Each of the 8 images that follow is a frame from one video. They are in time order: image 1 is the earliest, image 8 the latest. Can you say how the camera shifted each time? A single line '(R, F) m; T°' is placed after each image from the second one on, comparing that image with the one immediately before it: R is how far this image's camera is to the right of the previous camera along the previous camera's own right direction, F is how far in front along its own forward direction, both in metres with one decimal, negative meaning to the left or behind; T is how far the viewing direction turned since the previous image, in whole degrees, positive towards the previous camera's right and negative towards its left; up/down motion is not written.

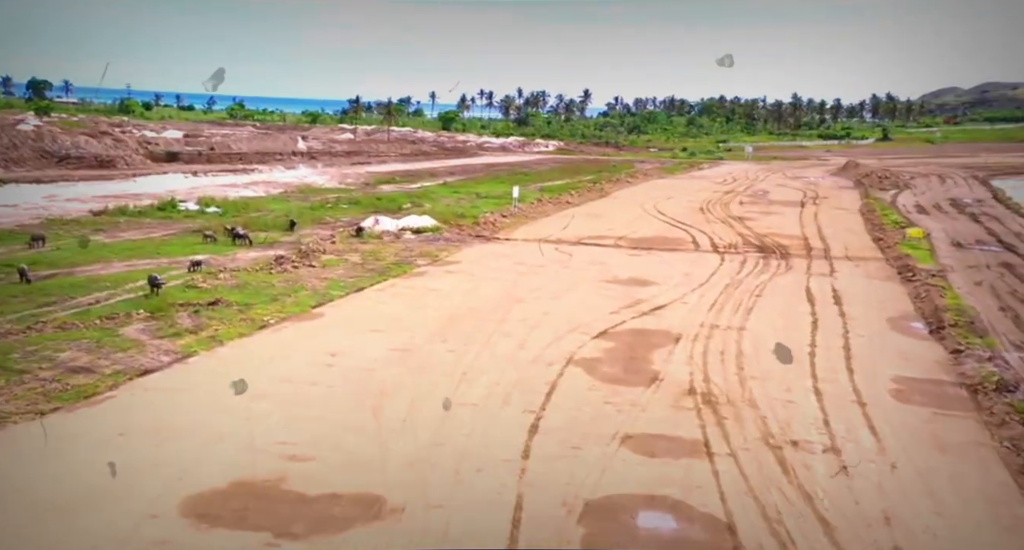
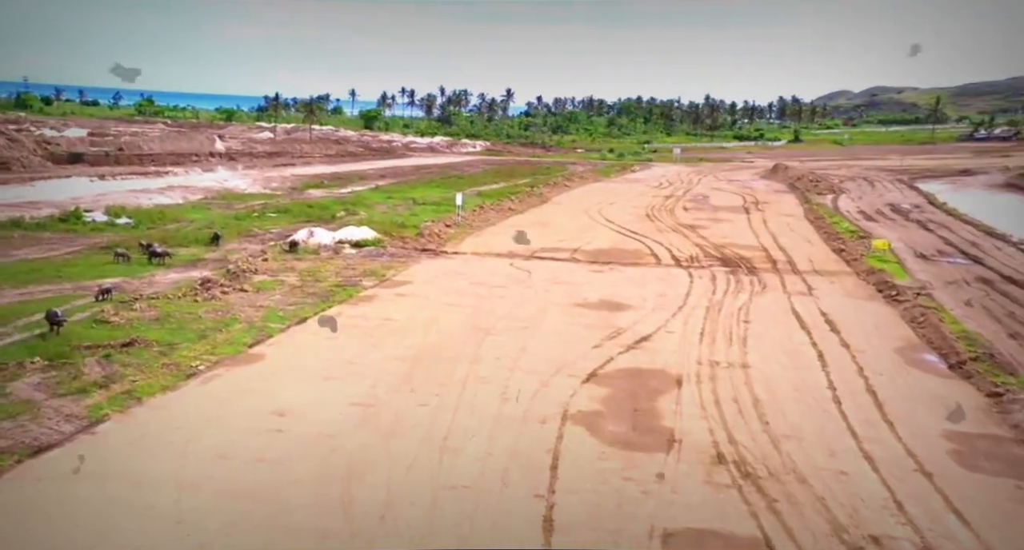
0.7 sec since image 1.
(-0.4, +0.9) m; +6°
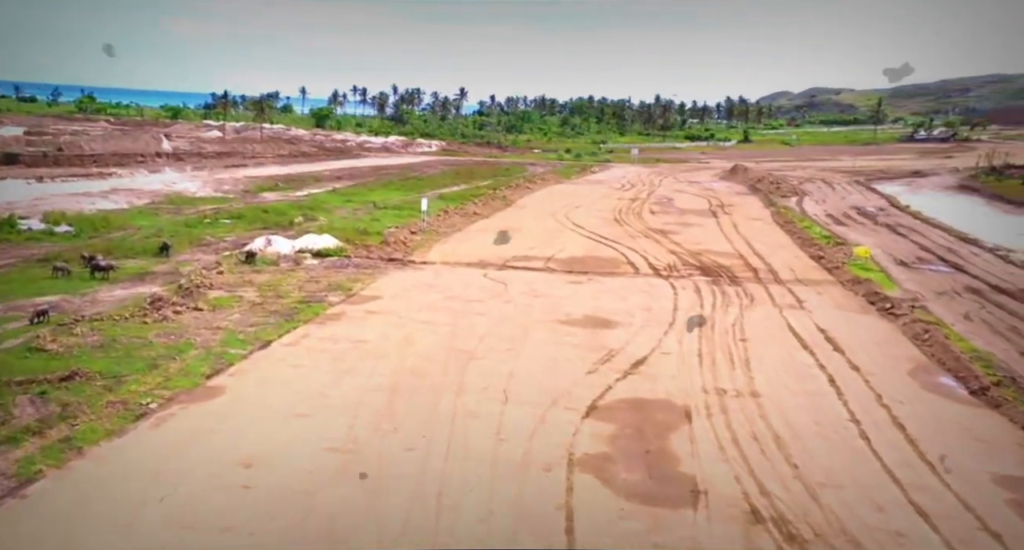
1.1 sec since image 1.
(-0.3, +0.6) m; +3°
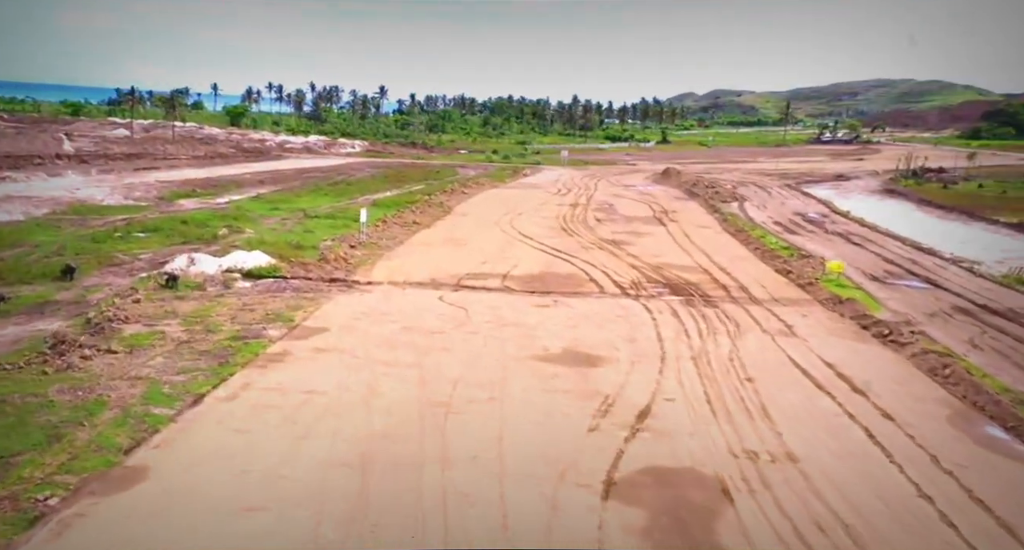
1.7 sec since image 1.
(-0.5, +1.0) m; +6°
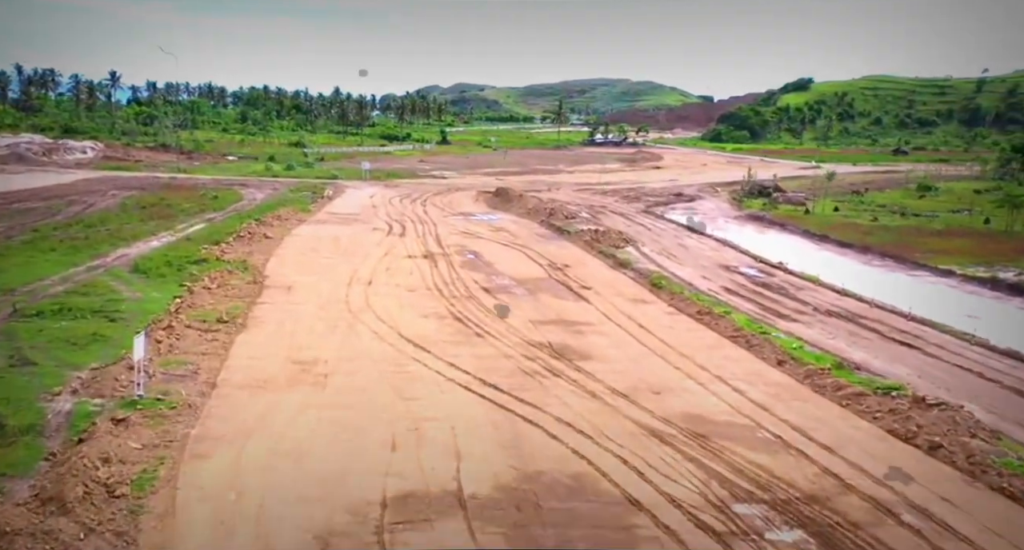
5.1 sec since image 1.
(-1.5, +6.4) m; +17°
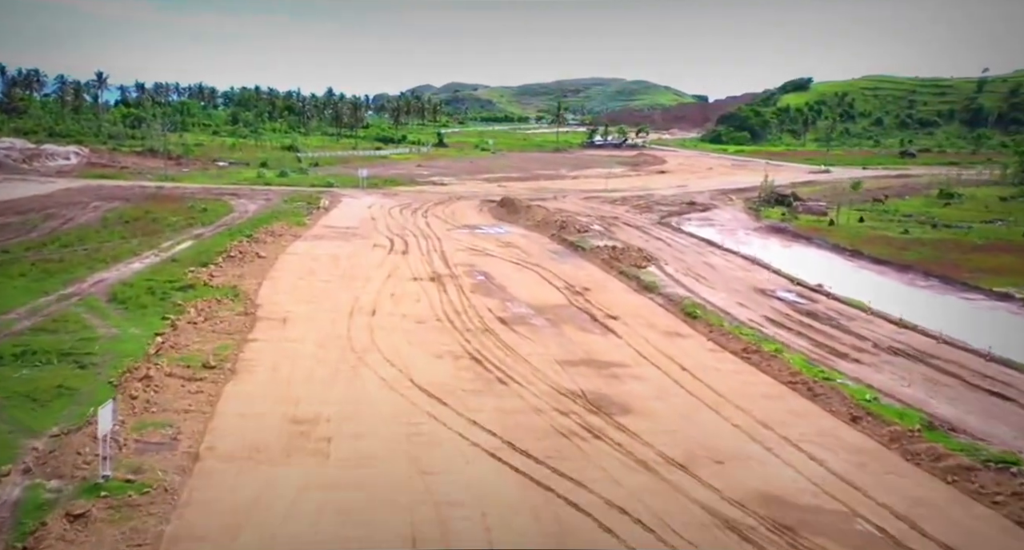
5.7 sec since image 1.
(-0.4, +1.4) m; 0°
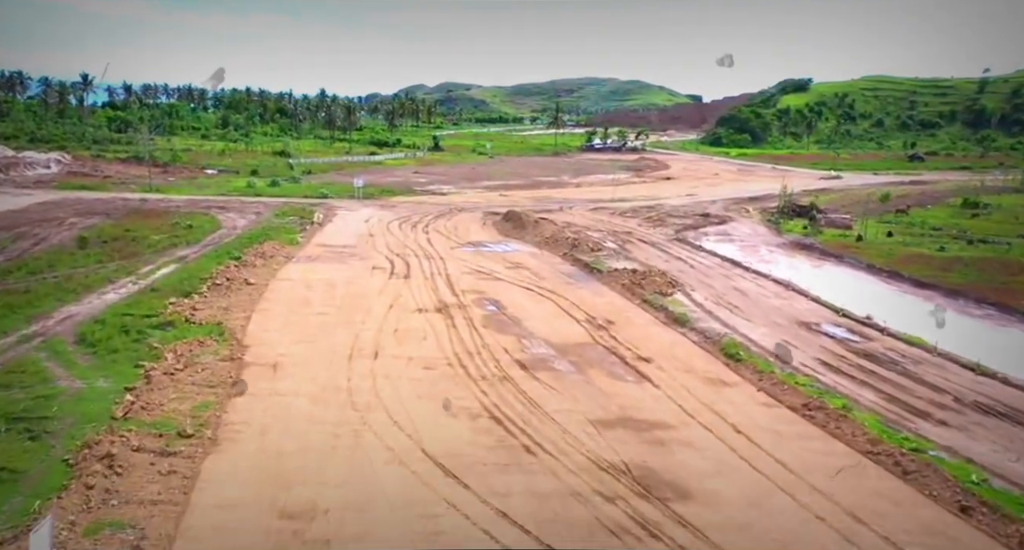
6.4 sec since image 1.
(-0.4, +1.5) m; 0°
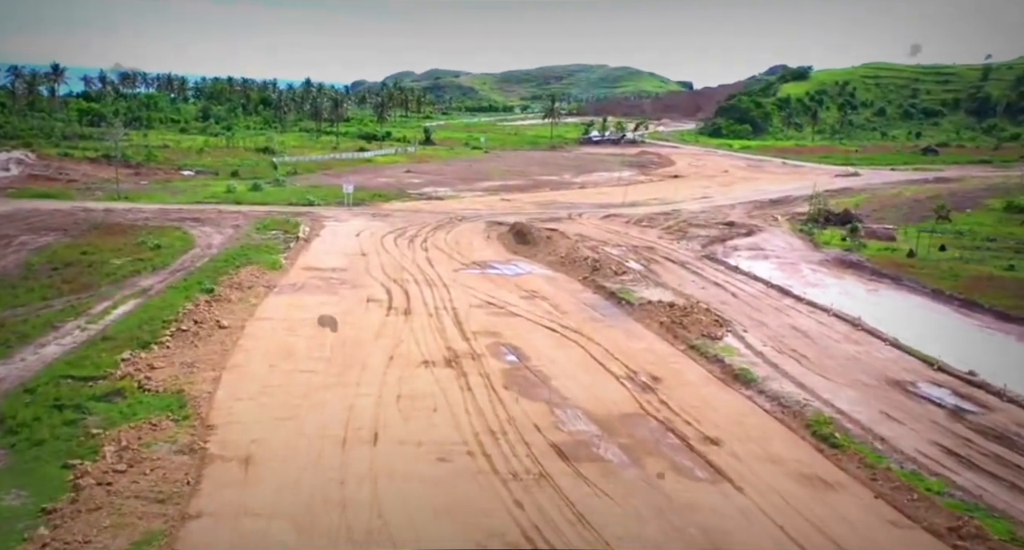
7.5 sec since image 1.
(-0.6, +2.6) m; +1°
